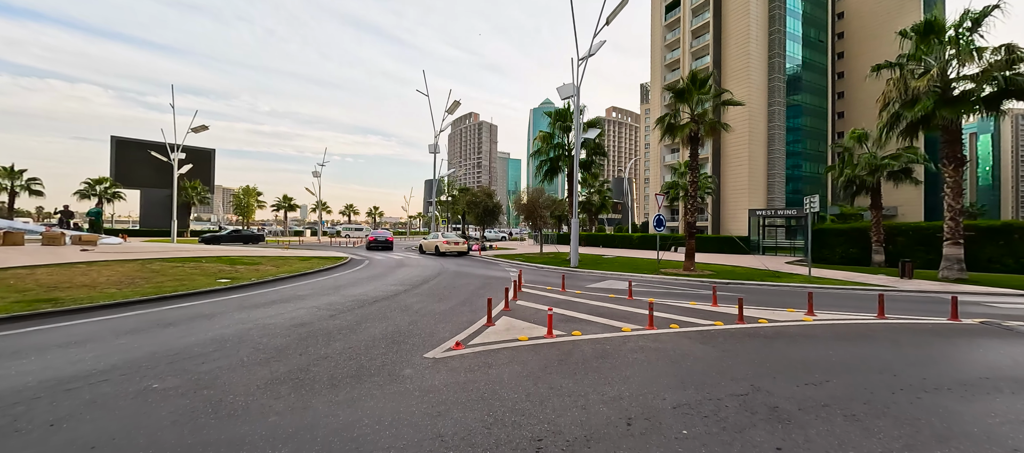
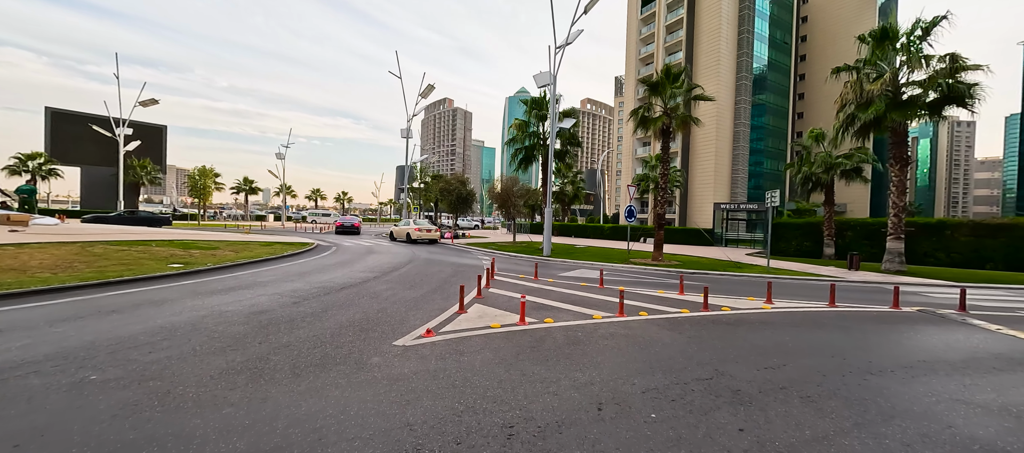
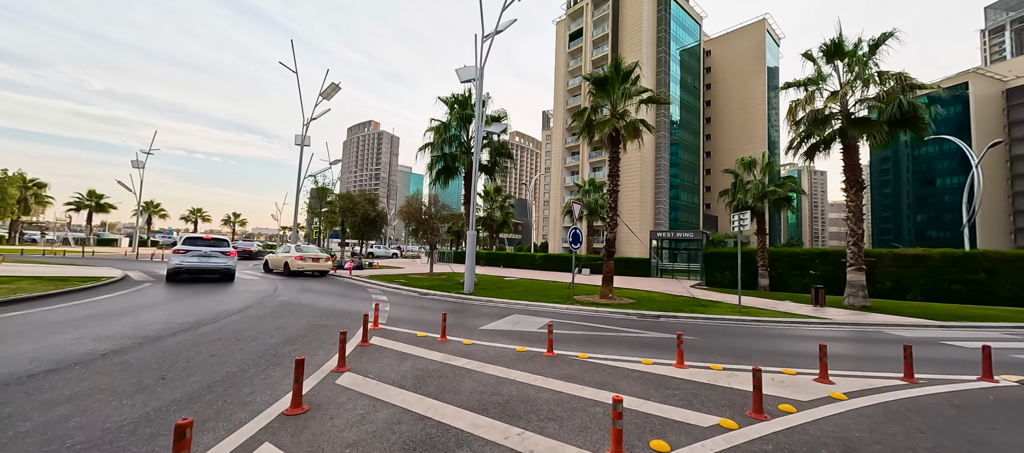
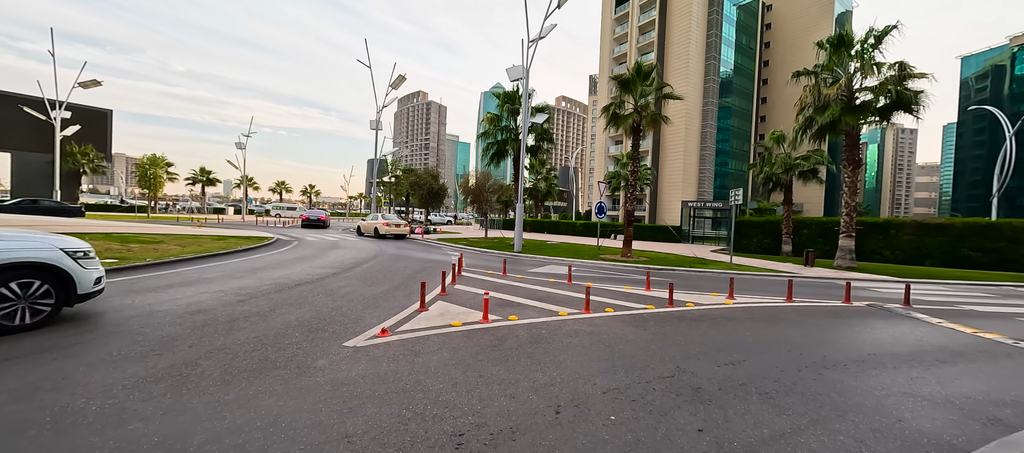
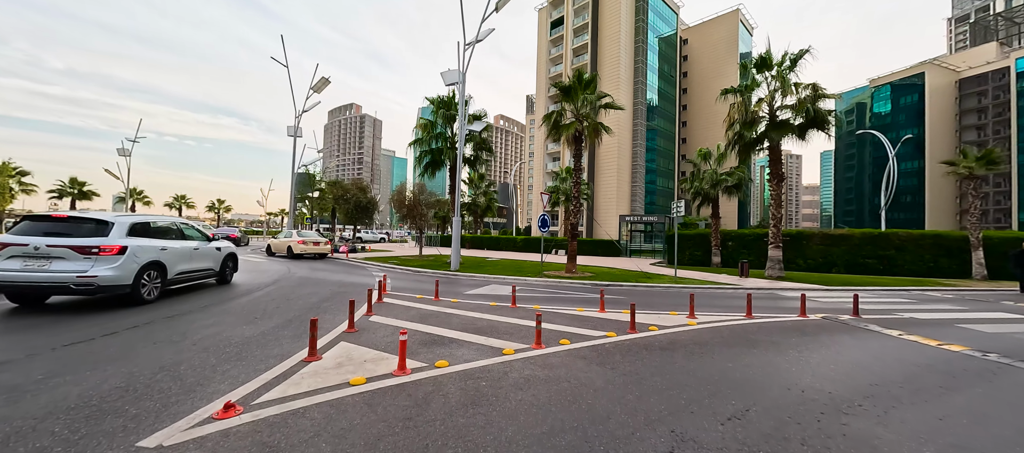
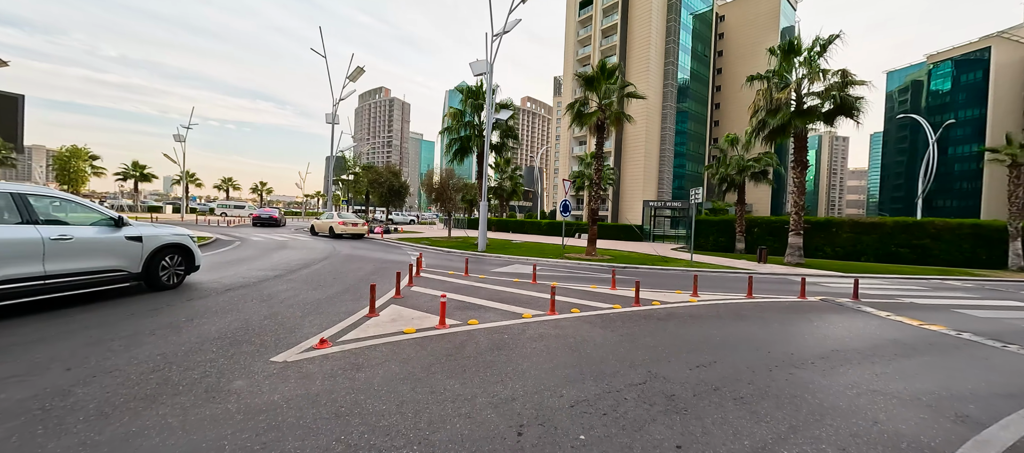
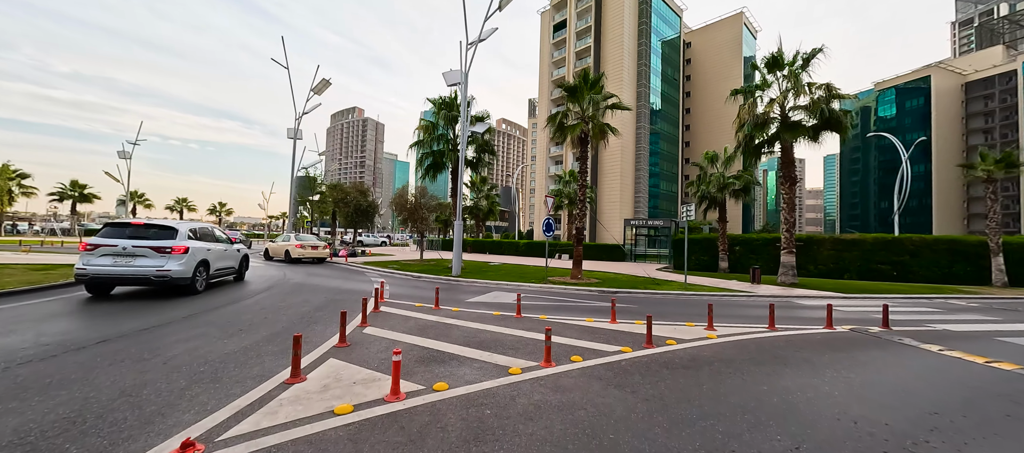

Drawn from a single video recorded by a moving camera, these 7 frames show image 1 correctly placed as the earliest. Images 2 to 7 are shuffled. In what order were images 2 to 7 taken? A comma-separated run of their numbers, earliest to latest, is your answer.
2, 4, 6, 5, 7, 3
